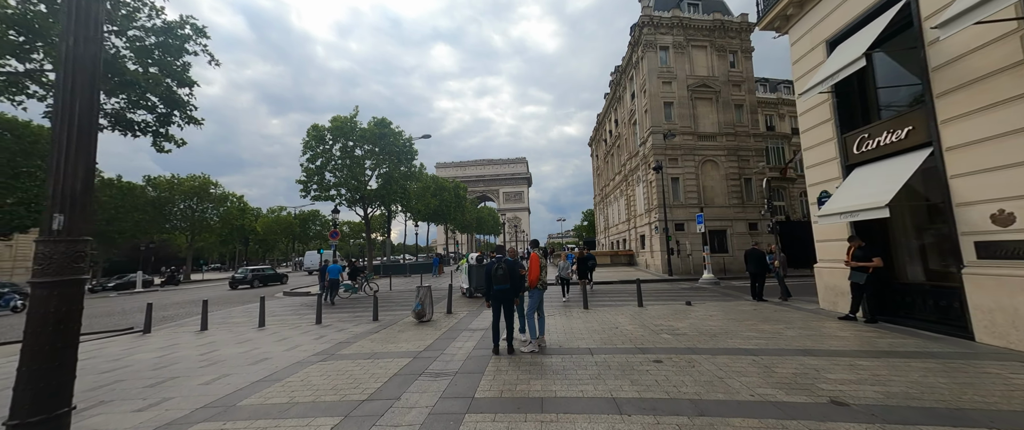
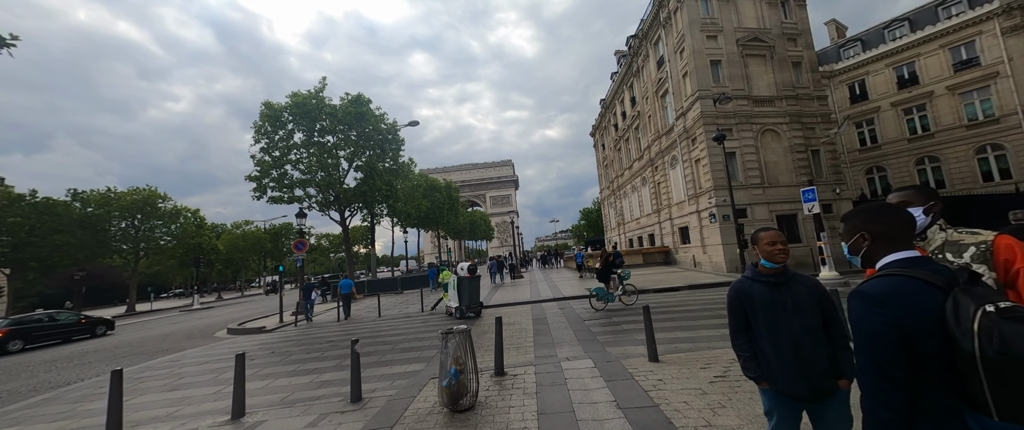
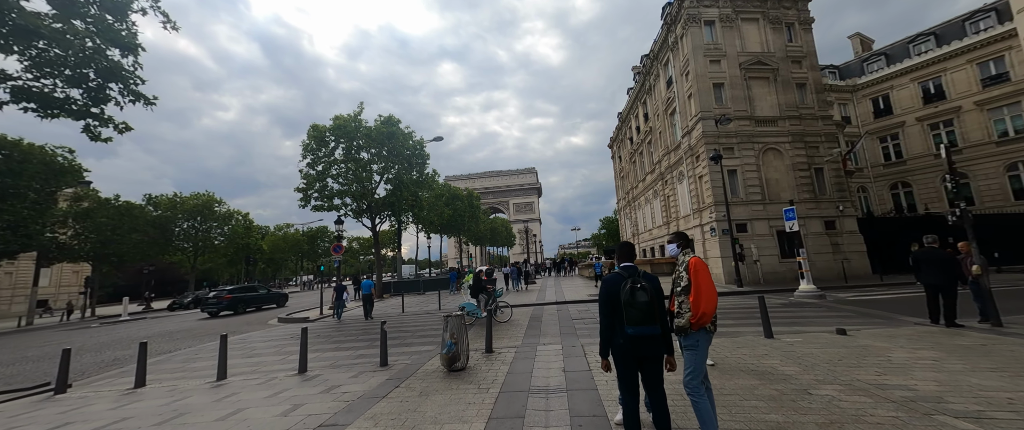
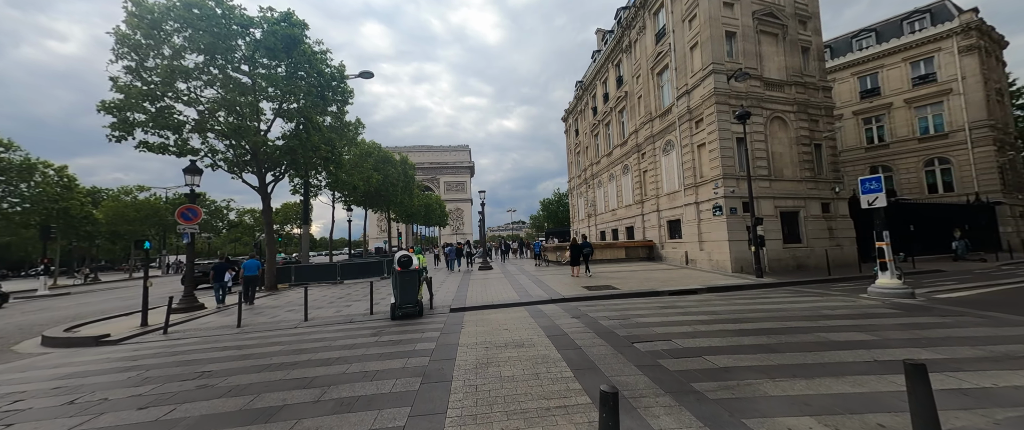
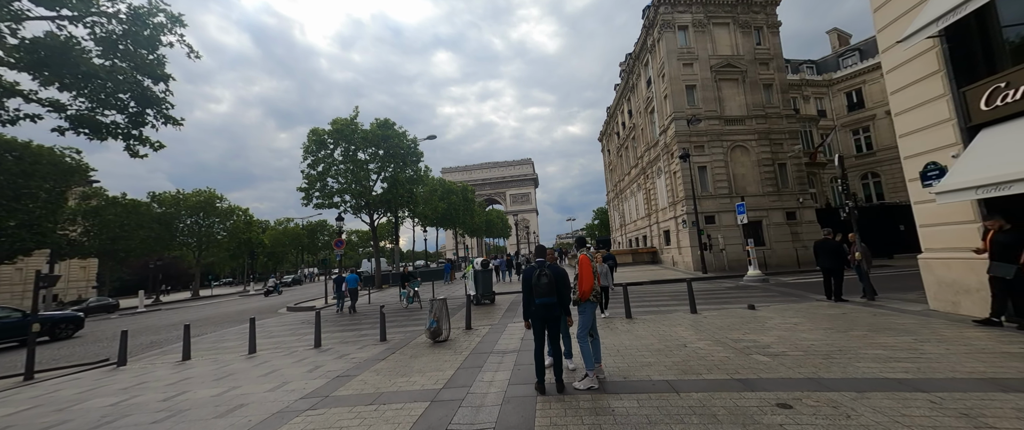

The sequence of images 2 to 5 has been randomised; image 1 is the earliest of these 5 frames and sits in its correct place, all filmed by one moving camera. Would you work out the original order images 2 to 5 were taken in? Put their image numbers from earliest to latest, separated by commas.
5, 3, 2, 4
